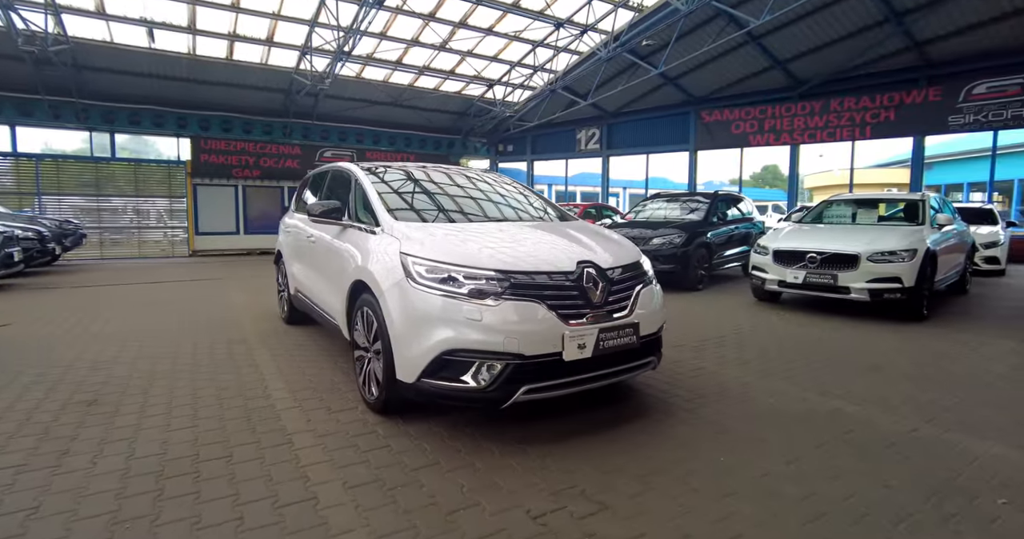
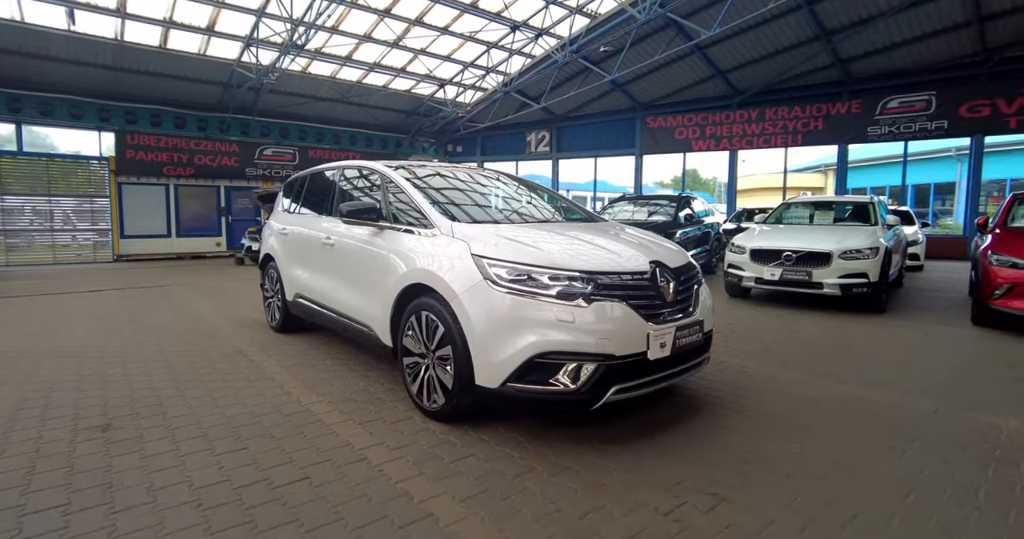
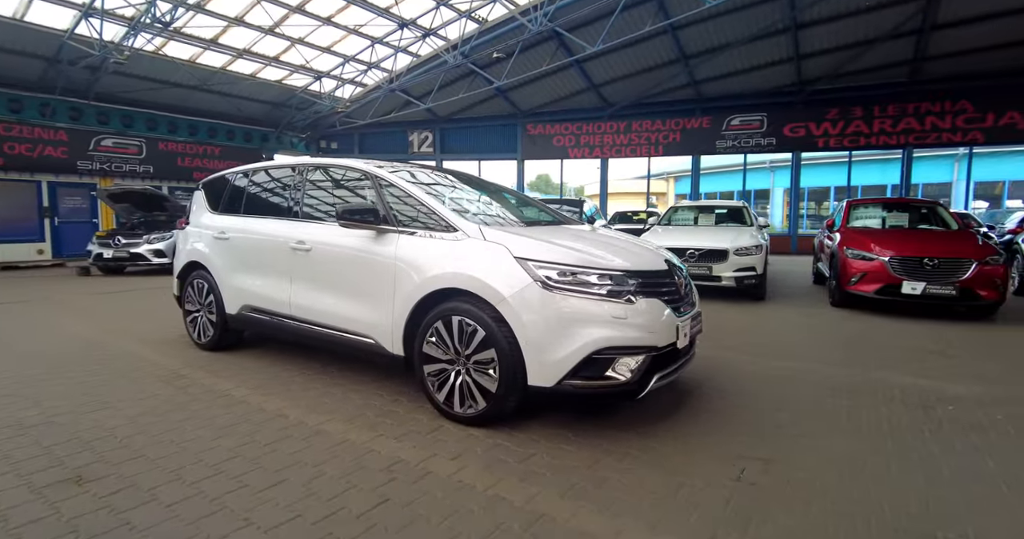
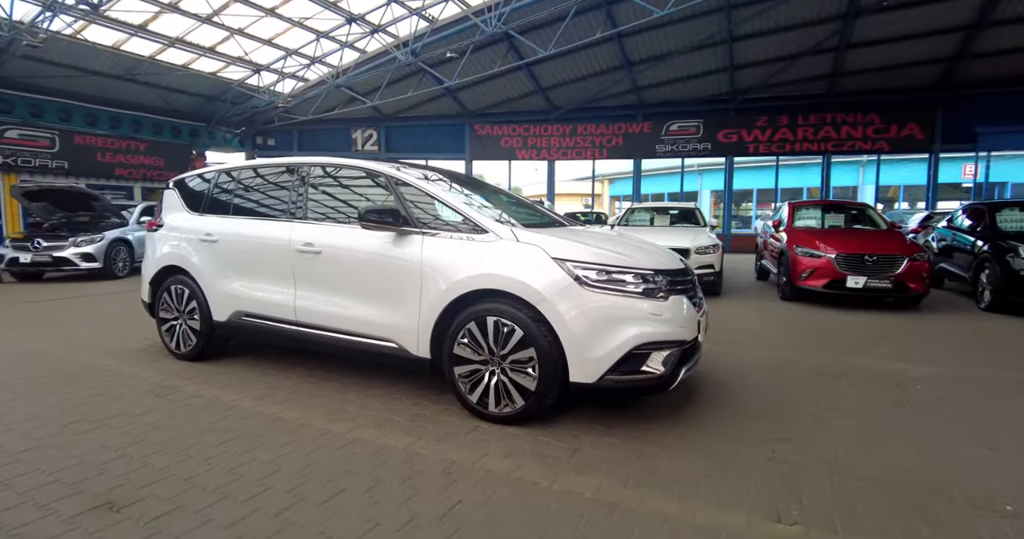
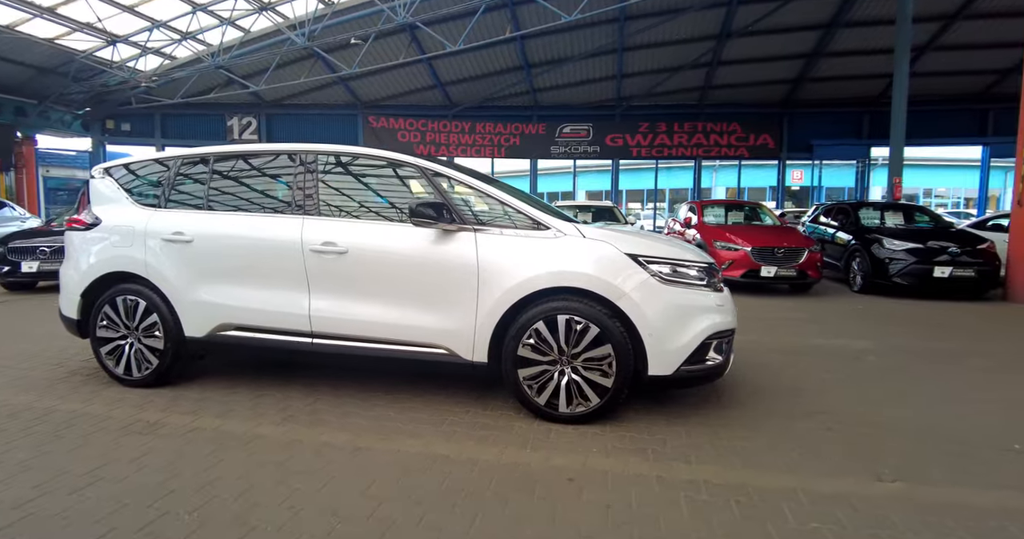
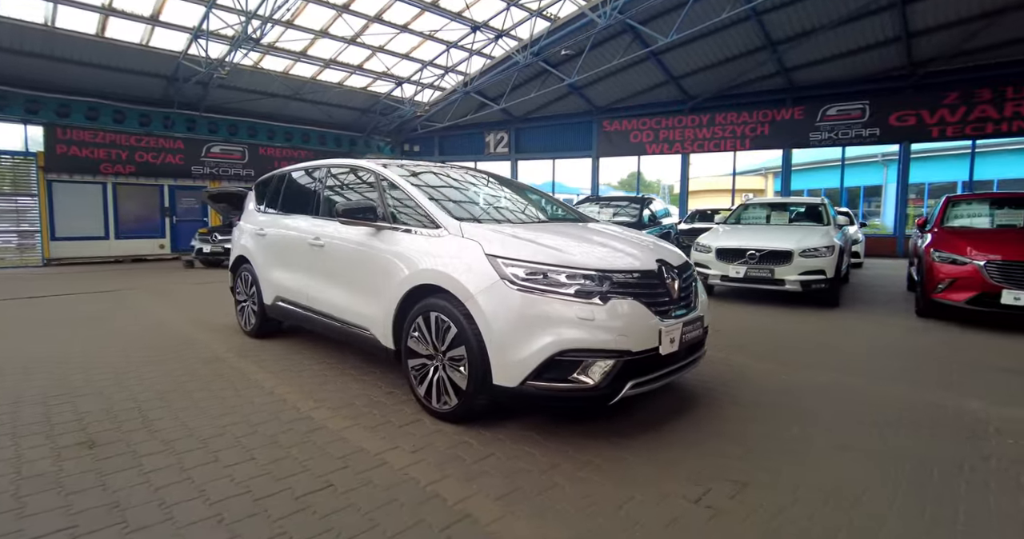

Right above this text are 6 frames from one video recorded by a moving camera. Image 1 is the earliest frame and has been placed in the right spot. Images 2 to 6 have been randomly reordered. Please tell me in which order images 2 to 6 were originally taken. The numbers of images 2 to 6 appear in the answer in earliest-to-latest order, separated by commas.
2, 6, 3, 4, 5
